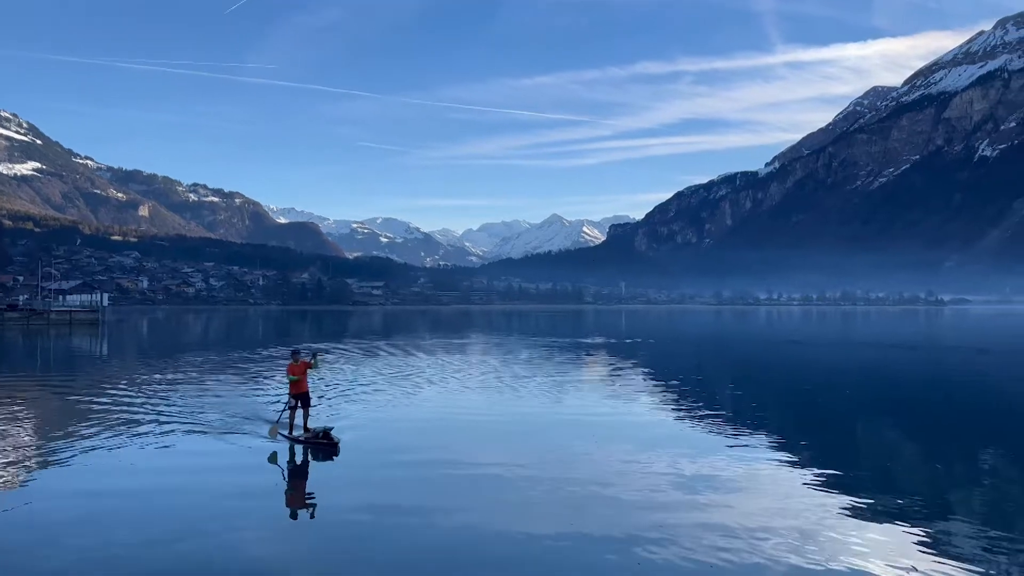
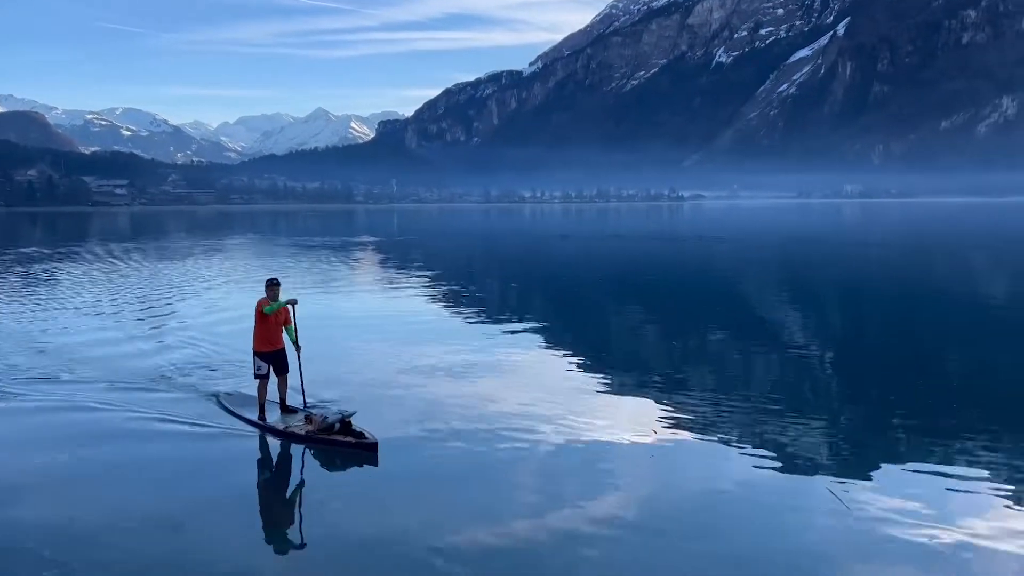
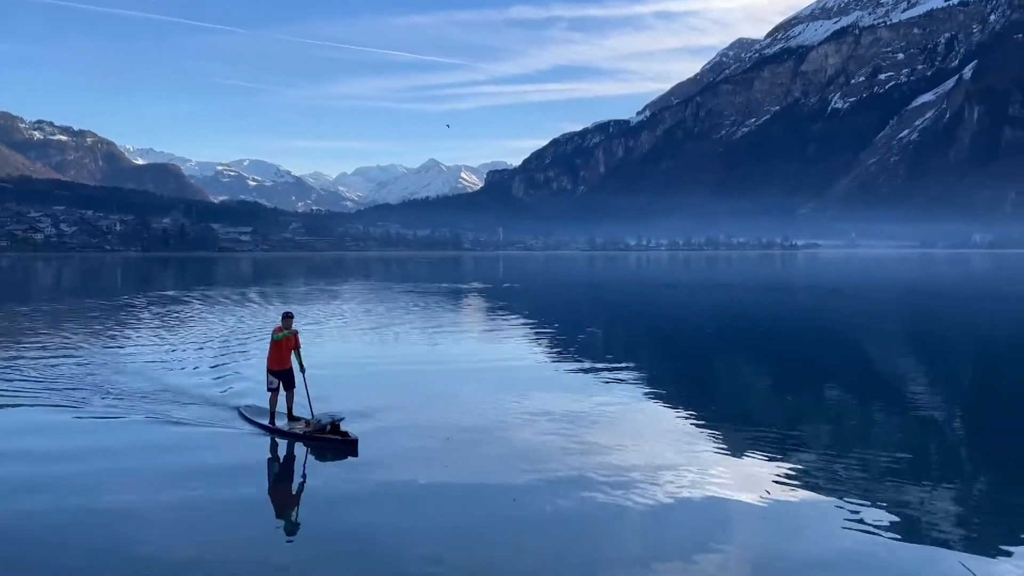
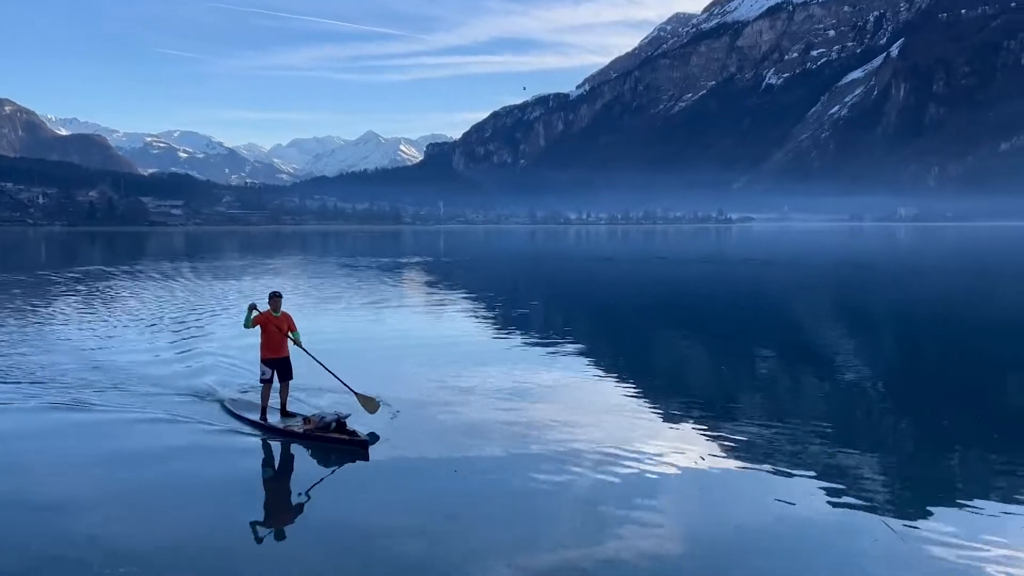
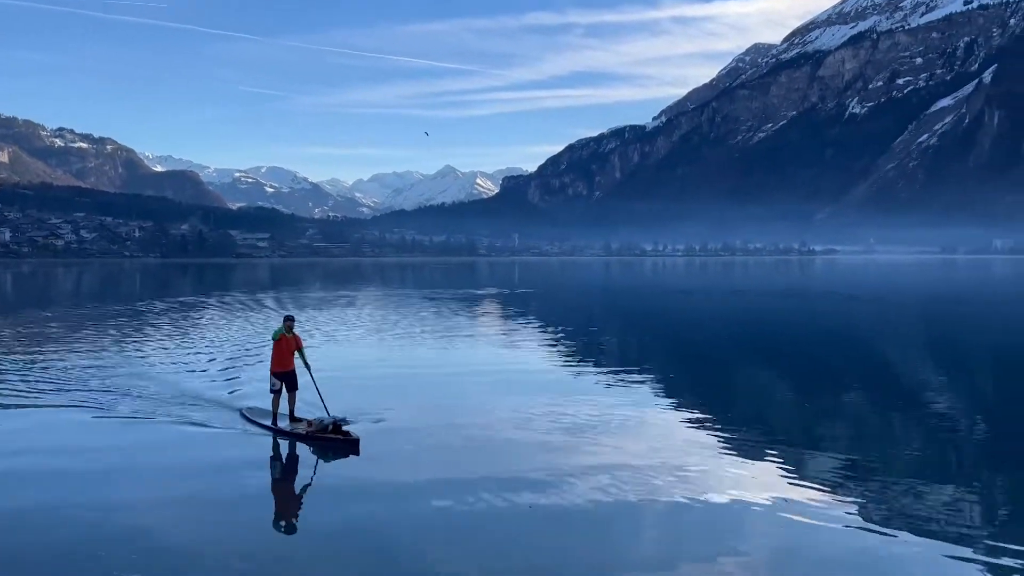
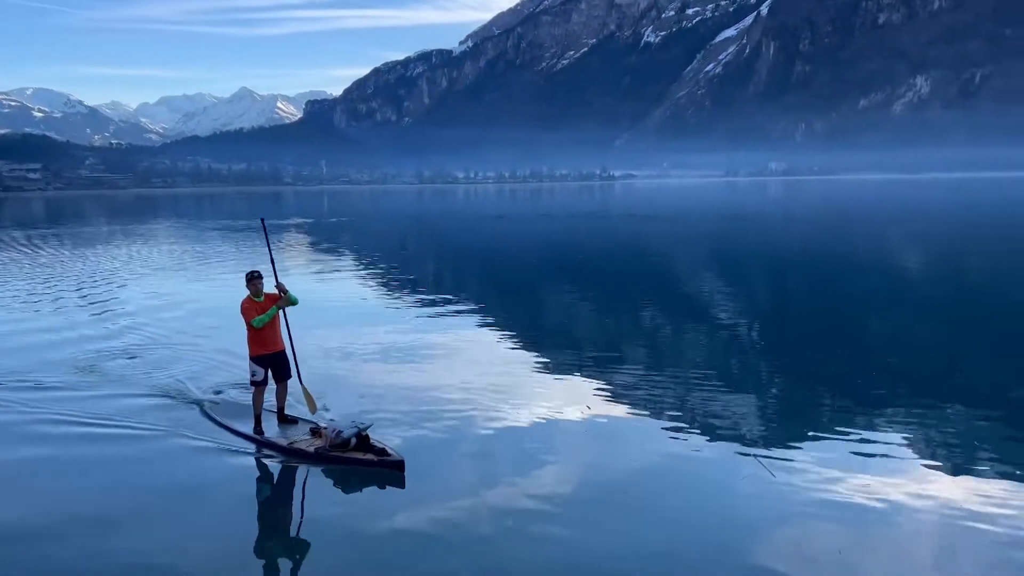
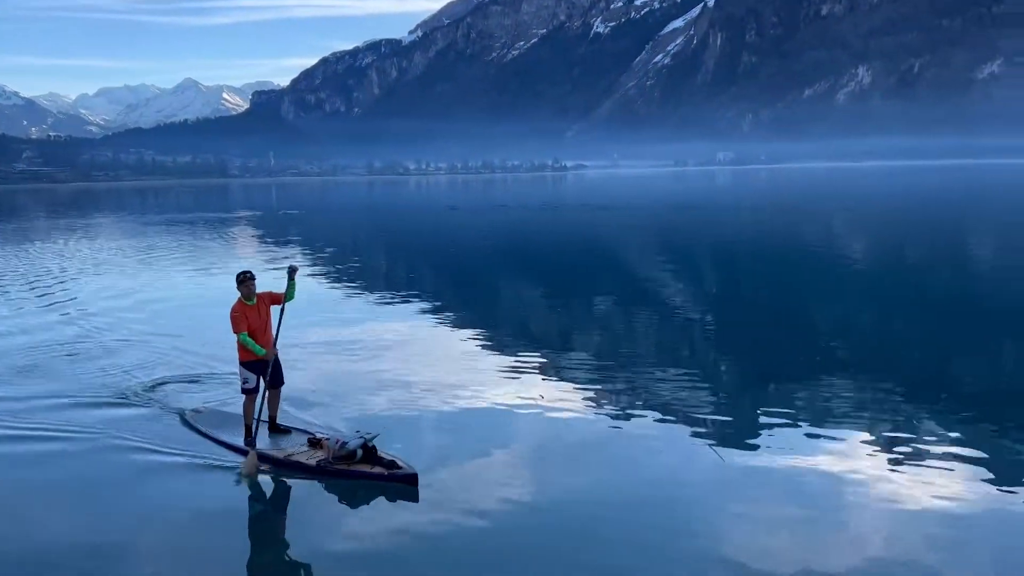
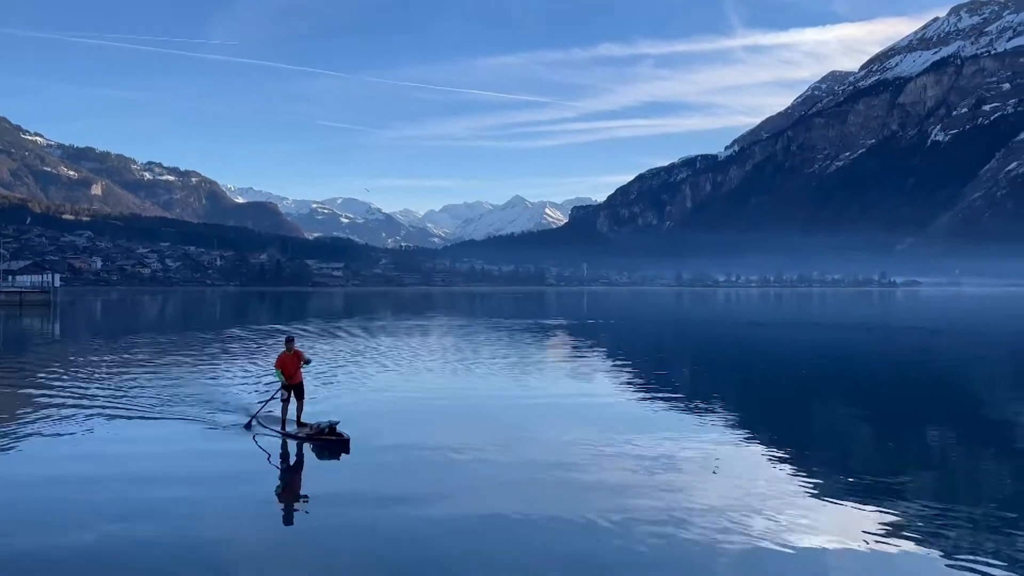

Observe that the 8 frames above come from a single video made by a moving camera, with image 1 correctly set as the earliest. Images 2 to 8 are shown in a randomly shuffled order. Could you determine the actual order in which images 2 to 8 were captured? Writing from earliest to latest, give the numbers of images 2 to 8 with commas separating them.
8, 5, 3, 4, 2, 6, 7
